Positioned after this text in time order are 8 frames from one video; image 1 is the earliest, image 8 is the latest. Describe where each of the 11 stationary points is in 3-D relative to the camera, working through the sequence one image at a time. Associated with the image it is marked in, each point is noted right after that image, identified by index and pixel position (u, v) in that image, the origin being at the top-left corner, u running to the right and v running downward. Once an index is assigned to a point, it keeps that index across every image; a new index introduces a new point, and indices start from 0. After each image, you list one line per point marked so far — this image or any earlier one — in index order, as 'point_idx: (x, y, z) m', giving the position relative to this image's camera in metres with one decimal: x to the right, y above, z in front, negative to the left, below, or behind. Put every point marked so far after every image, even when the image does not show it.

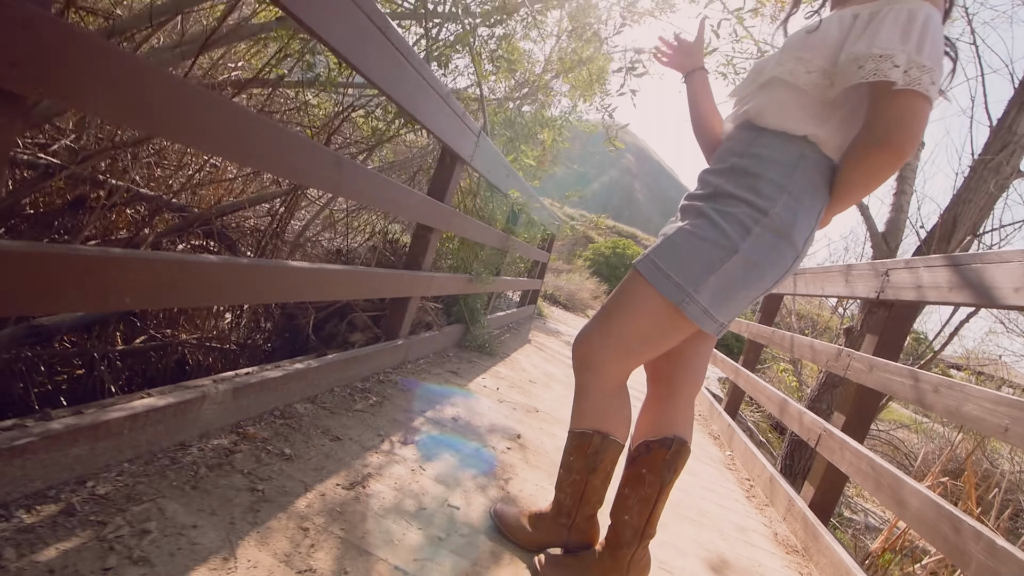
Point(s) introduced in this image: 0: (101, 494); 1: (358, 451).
0: (-0.8, -0.4, +1.0) m
1: (-0.4, -0.4, +1.5) m
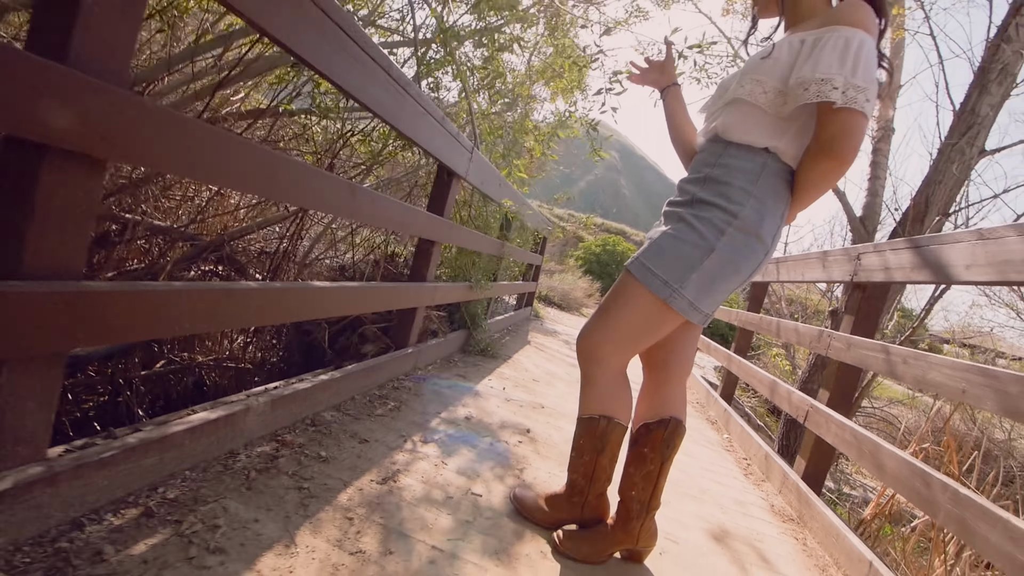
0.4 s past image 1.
0: (-0.7, -0.4, +1.2) m
1: (-0.4, -0.5, +1.7) m
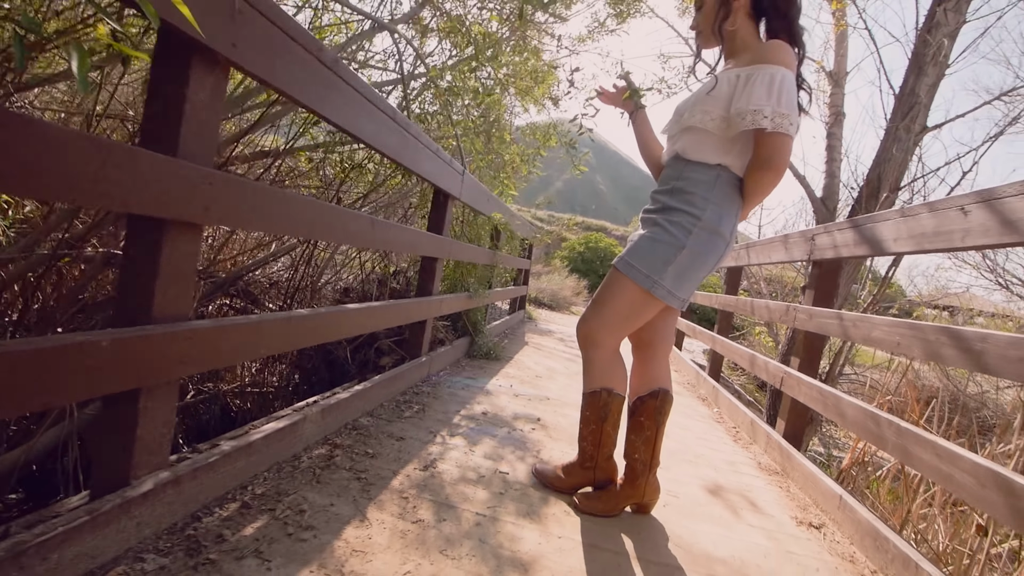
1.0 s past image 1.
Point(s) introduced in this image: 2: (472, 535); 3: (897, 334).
0: (-0.6, -0.5, +1.4) m
1: (-0.3, -0.5, +1.9) m
2: (-0.1, -0.6, +1.4) m
3: (+1.2, -0.1, +1.8) m
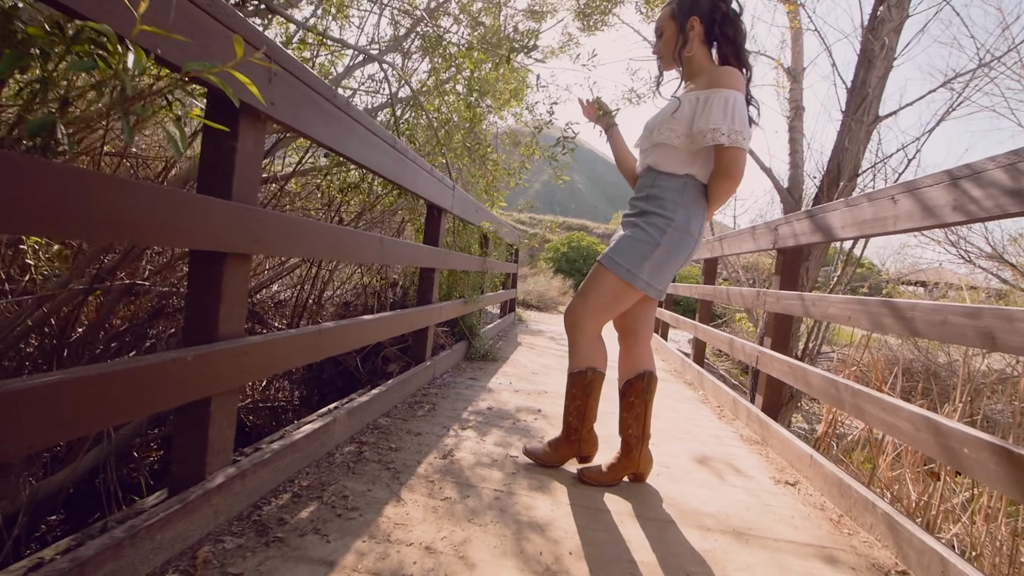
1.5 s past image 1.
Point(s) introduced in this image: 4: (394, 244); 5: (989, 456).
0: (-0.6, -0.6, +1.6) m
1: (-0.3, -0.6, +2.1) m
2: (-0.1, -0.6, +1.6) m
3: (+1.2, -0.1, +2.0) m
4: (-0.6, +0.2, +2.7) m
5: (+1.1, -0.4, +1.3) m
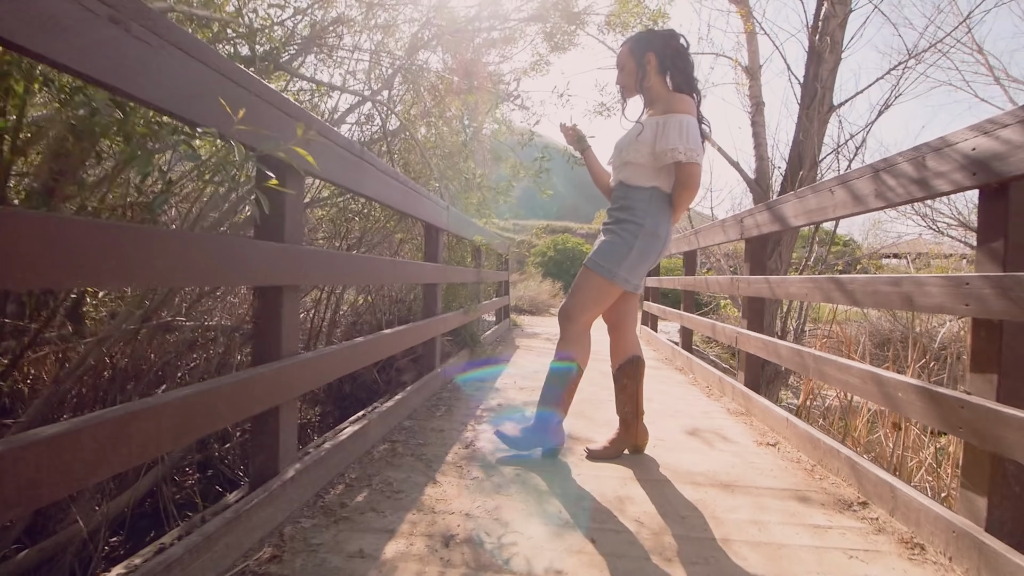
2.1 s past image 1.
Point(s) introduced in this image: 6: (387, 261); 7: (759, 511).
0: (-0.5, -0.6, +1.9) m
1: (-0.2, -0.6, +2.4) m
2: (0.0, -0.7, +1.9) m
3: (+1.2, 0.0, +2.3) m
4: (-0.6, +0.1, +2.9) m
5: (+1.2, -0.3, +1.6) m
6: (-0.6, +0.1, +2.8) m
7: (+0.8, -0.7, +1.8) m
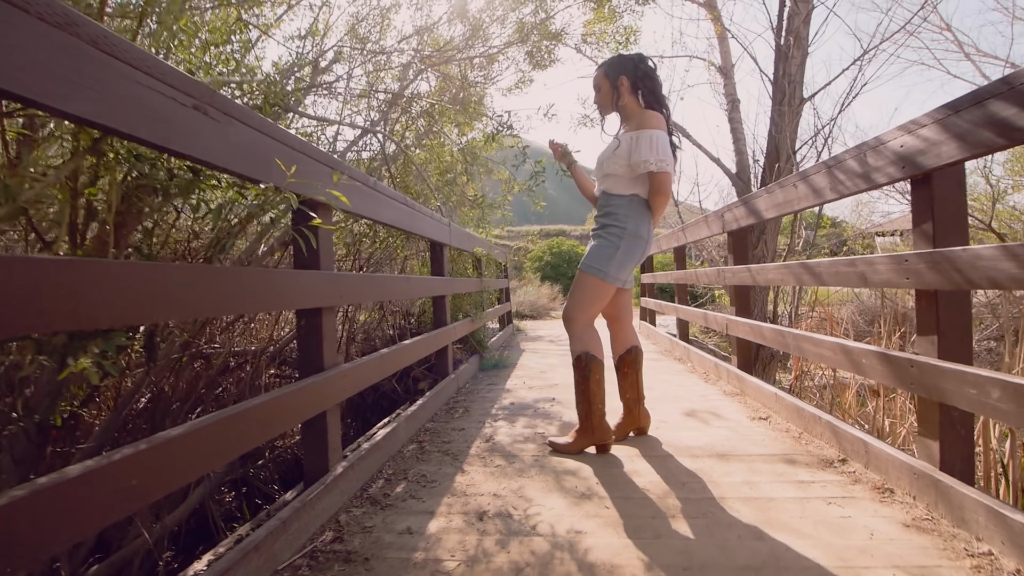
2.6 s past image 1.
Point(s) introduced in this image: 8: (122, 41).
0: (-0.5, -0.7, +2.1) m
1: (-0.2, -0.7, +2.7) m
2: (+0.1, -0.7, +2.1) m
3: (+1.2, +0.1, +2.6) m
4: (-0.6, 0.0, +3.2) m
5: (+1.2, -0.2, +1.9) m
6: (-0.6, +0.1, +3.1) m
7: (+0.9, -0.7, +2.0) m
8: (-0.8, +0.5, +1.1) m
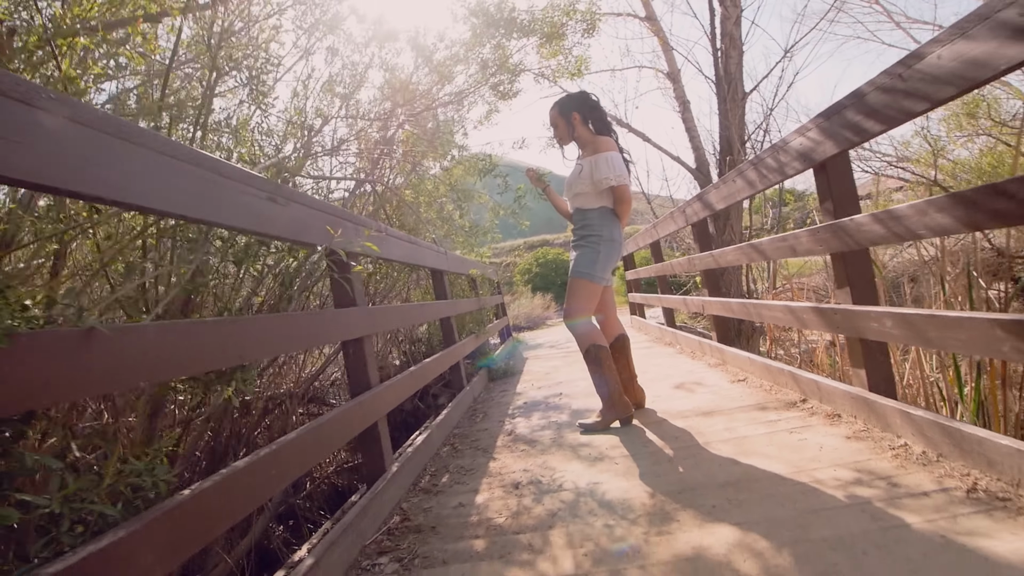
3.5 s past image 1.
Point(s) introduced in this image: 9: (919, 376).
0: (-0.3, -0.8, +2.5) m
1: (-0.1, -0.8, +3.1) m
2: (+0.2, -0.7, +2.5) m
3: (+1.2, +0.2, +3.0) m
4: (-0.6, -0.1, +3.6) m
5: (+1.3, -0.1, +2.3) m
6: (-0.6, -0.1, +3.5) m
7: (+1.0, -0.6, +2.4) m
8: (-0.8, +0.4, +1.6) m
9: (+2.0, -0.4, +2.7) m
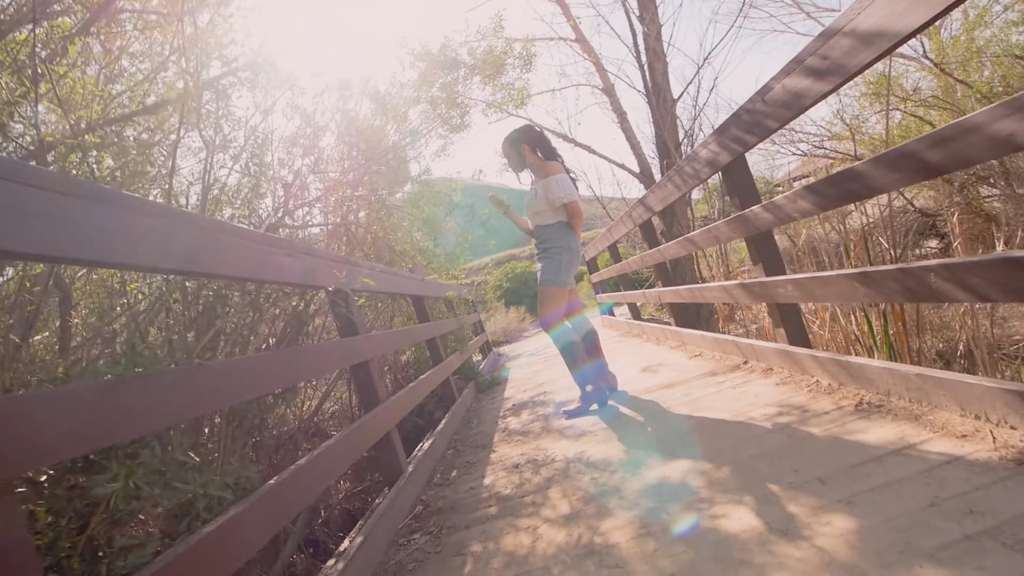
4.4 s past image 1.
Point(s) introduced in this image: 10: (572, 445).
0: (-0.4, -0.9, +2.9) m
1: (-0.1, -0.9, +3.4) m
2: (+0.2, -0.8, +2.9) m
3: (+1.0, +0.3, +3.5) m
4: (-0.8, -0.3, +4.0) m
5: (+1.2, 0.0, +2.8) m
6: (-0.8, -0.3, +3.8) m
7: (+0.9, -0.5, +2.9) m
8: (-0.9, +0.2, +1.9) m
9: (+1.9, -0.2, +3.2) m
10: (+0.3, -0.7, +2.6) m
